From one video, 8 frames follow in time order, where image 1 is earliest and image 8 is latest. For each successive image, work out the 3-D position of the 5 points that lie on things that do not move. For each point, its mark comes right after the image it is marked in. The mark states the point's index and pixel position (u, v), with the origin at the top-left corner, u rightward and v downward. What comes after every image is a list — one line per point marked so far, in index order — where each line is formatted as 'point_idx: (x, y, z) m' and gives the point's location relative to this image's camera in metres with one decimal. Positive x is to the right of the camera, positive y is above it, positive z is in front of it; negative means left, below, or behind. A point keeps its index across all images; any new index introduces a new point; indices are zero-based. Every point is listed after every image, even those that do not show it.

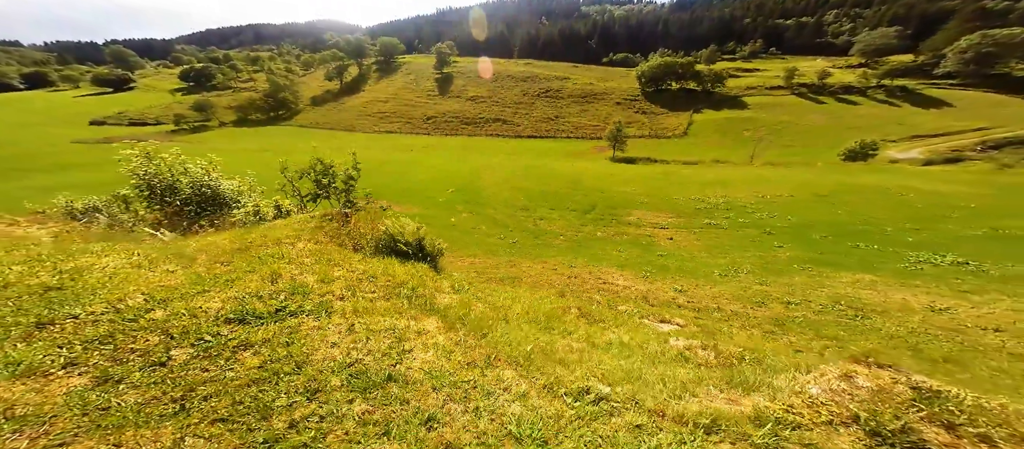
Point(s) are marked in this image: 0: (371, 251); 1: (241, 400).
0: (-5.6, -1.1, +16.5) m
1: (-4.0, -2.8, +5.7) m
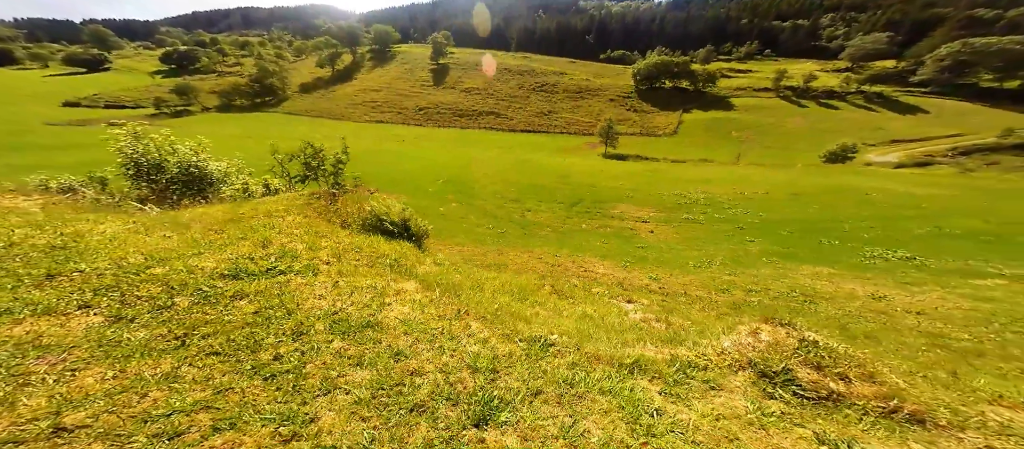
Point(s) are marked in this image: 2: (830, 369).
0: (-6.9, -0.2, +17.7) m
1: (-5.0, -2.1, +6.9) m
2: (+6.6, -3.1, +7.8) m
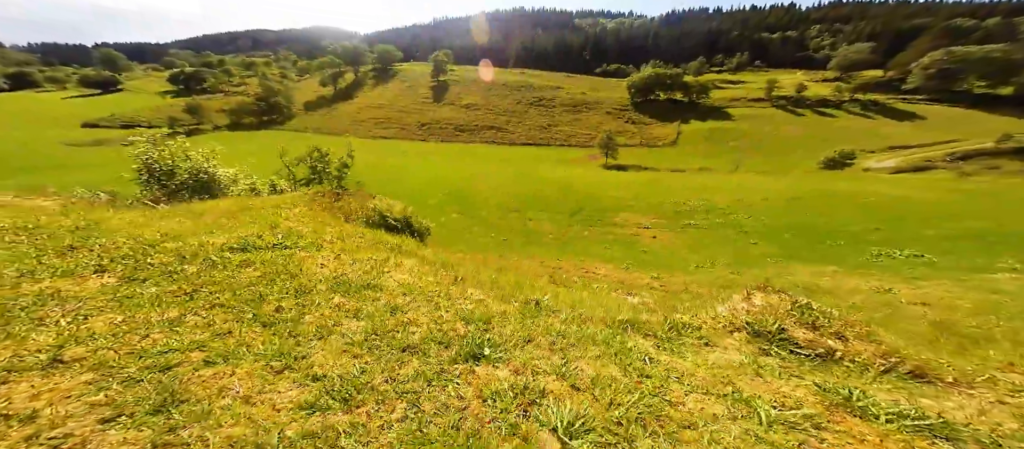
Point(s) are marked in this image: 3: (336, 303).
0: (-7.0, +0.1, +17.9) m
1: (-5.1, -1.3, +7.0) m
2: (+6.5, -2.2, +7.8) m
3: (-3.3, -1.5, +7.0) m
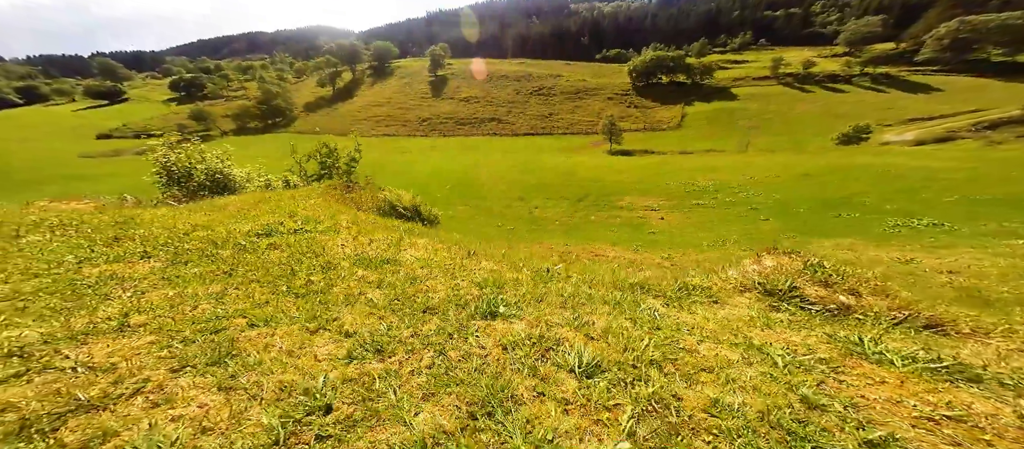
0: (-6.6, +0.7, +18.2) m
1: (-4.8, -0.9, +7.3) m
2: (+6.9, -1.3, +8.0) m
3: (-3.0, -1.0, +7.3) m
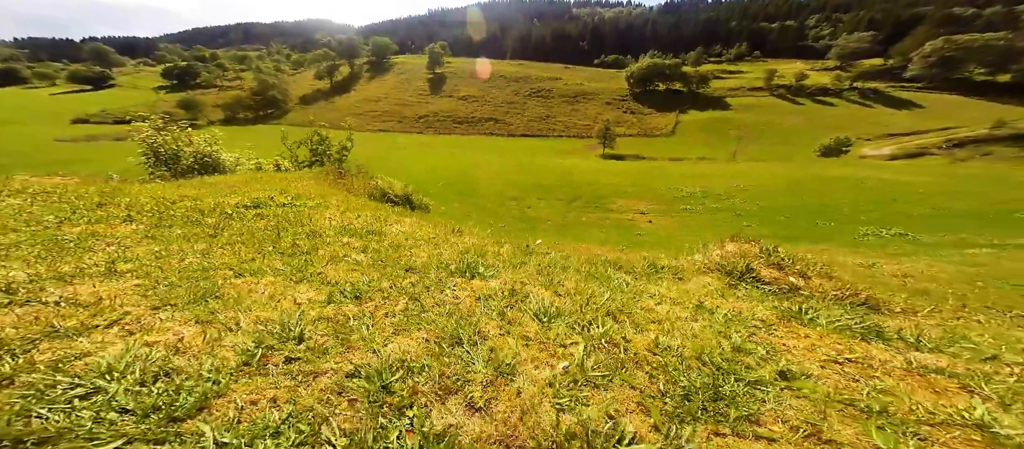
0: (-7.2, +1.4, +18.6) m
1: (-5.2, -0.2, +7.7) m
2: (+6.4, -1.0, +8.6) m
3: (-3.5, -0.4, +7.8) m
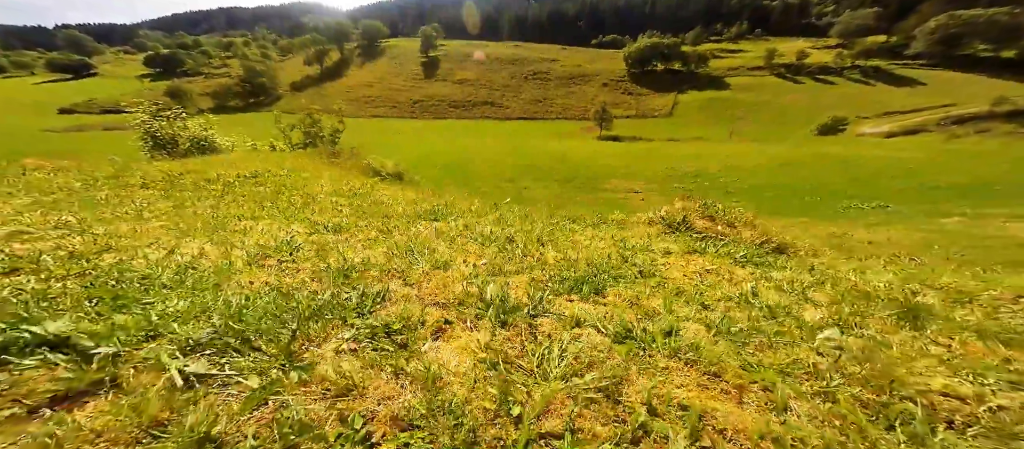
0: (-8.1, +2.7, +19.7) m
1: (-6.1, +0.7, +9.0) m
2: (+5.5, +0.1, +9.9) m
3: (-4.3, +0.6, +9.0) m
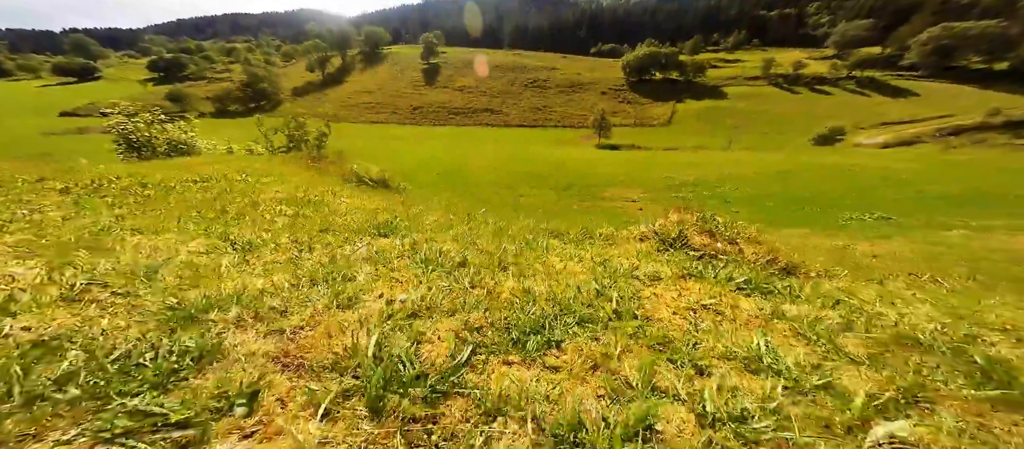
0: (-8.7, +2.3, +18.6) m
1: (-6.7, +0.4, +7.8) m
2: (+4.9, -0.2, +8.8) m
3: (-5.0, +0.3, +7.8) m
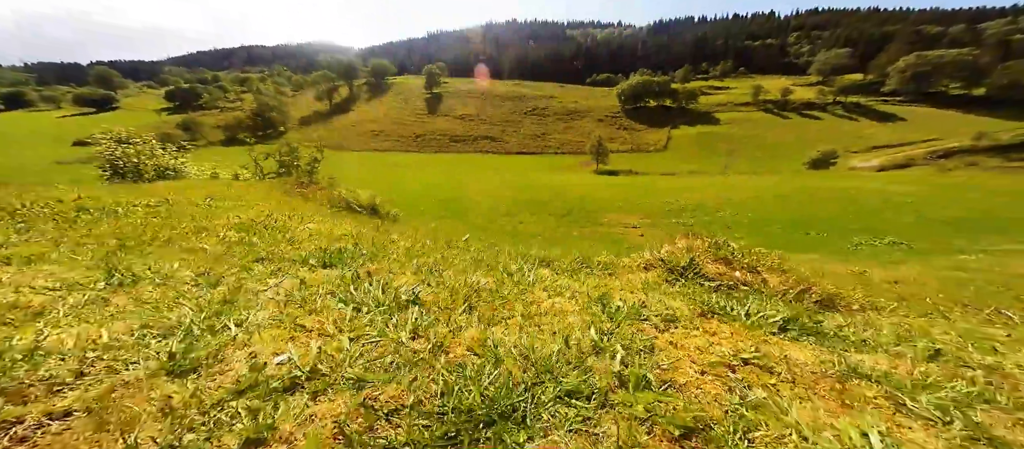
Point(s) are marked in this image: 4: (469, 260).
0: (-9.0, +1.0, +17.6) m
1: (-7.0, -0.1, +6.7) m
2: (+4.6, -0.7, +7.6) m
3: (-5.3, -0.2, +6.8) m
4: (-0.4, -0.6, +7.9) m
